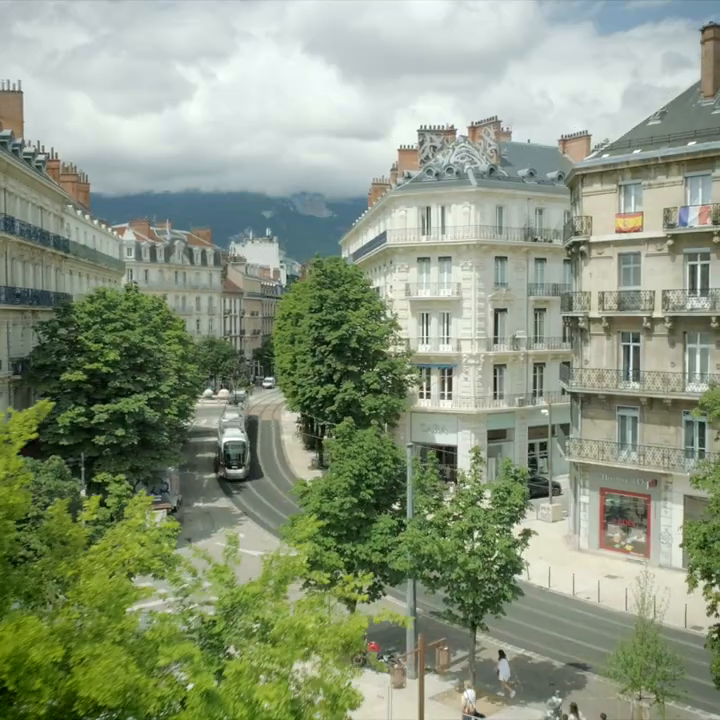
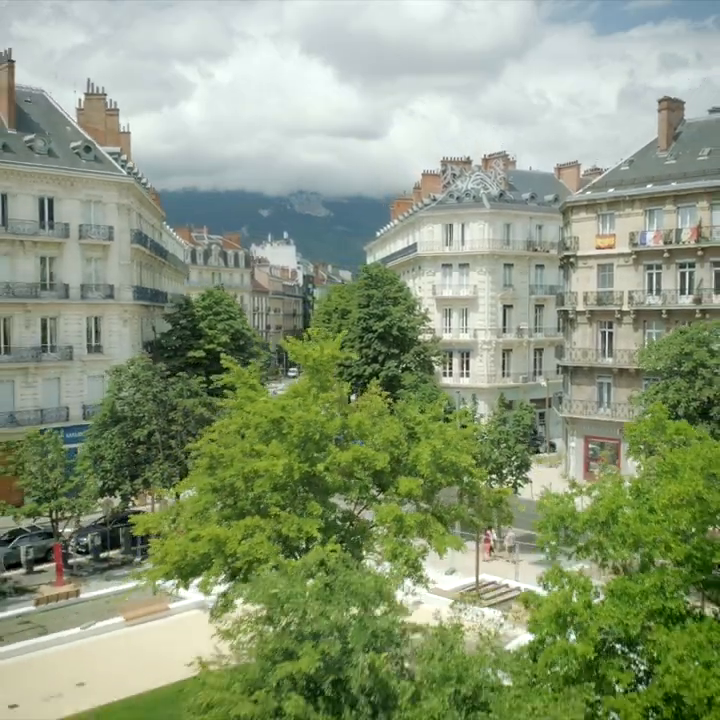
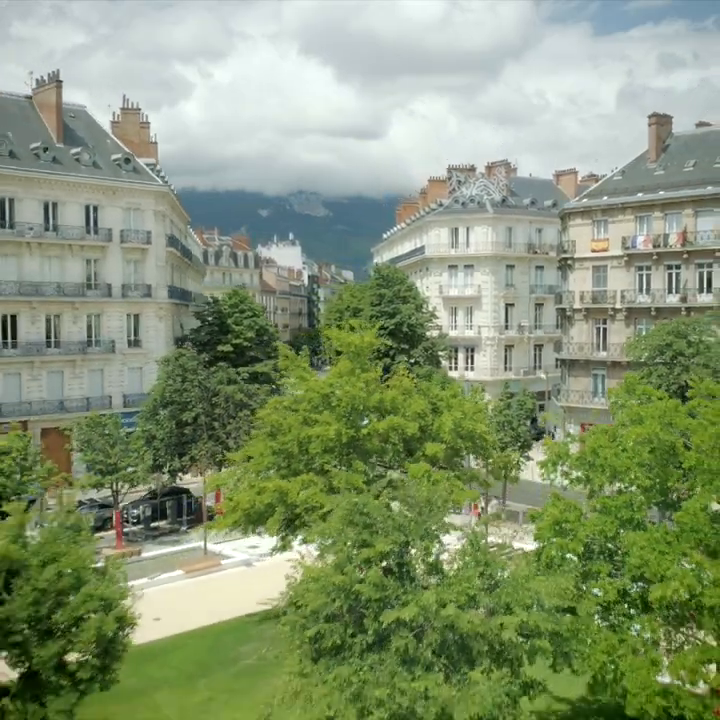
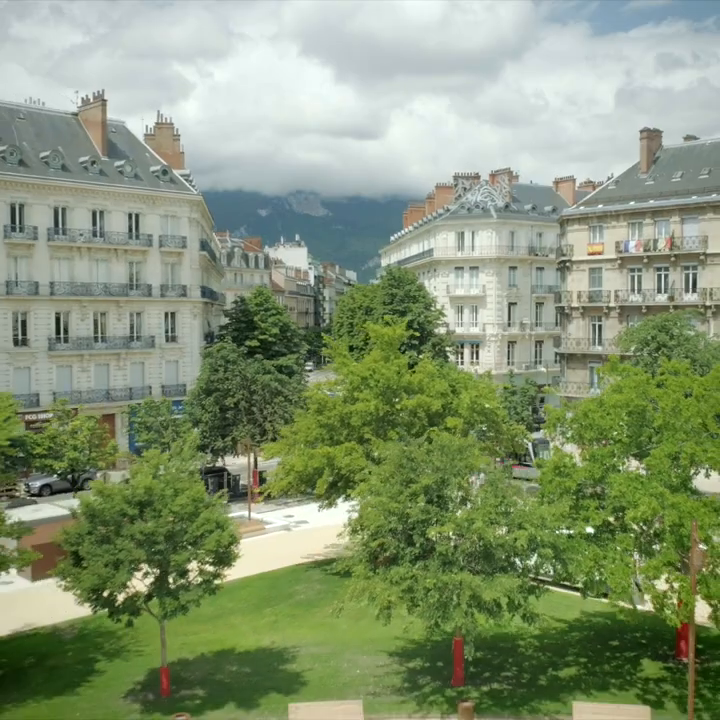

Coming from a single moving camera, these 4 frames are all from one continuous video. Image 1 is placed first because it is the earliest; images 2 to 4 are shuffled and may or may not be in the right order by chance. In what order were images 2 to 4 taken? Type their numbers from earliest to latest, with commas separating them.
2, 3, 4
